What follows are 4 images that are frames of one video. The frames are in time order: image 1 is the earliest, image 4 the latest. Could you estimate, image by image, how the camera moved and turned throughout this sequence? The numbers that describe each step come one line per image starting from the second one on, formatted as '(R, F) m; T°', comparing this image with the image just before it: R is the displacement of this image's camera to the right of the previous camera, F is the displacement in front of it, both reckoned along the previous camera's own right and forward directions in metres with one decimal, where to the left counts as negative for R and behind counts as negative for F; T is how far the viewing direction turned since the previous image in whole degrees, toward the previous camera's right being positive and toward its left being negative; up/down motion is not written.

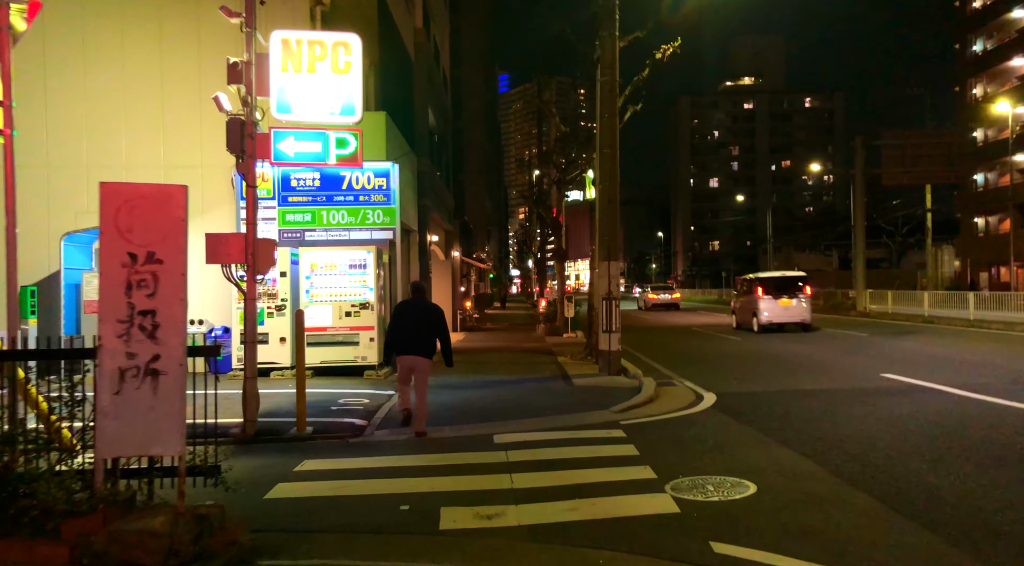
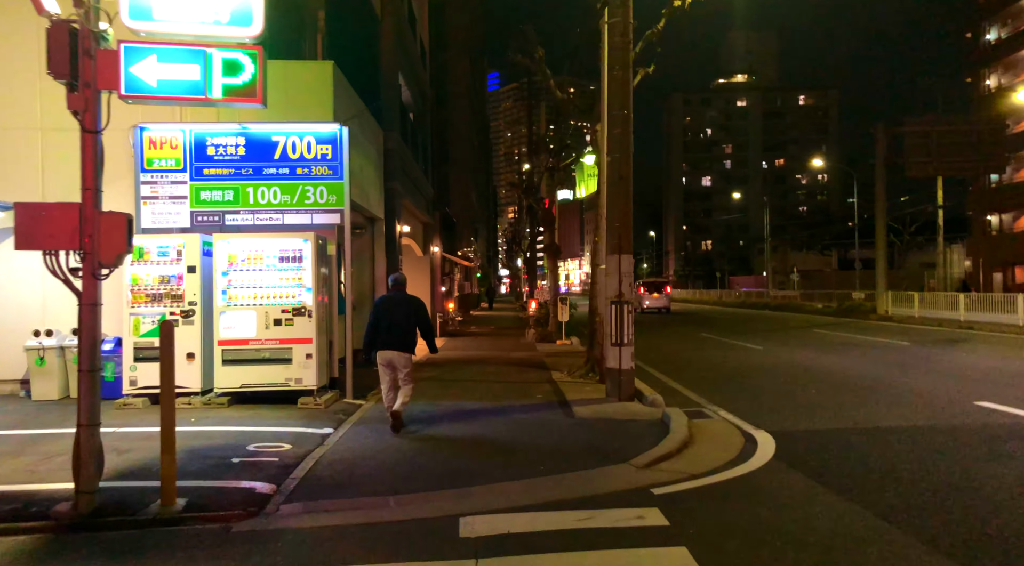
(+0.1, +3.5) m; +1°
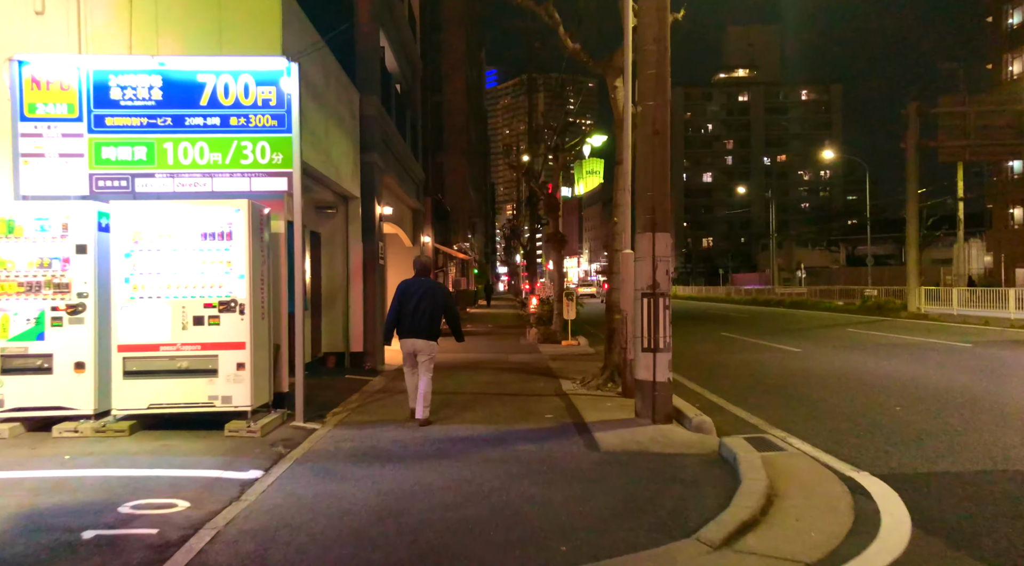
(0.0, +2.8) m; 0°
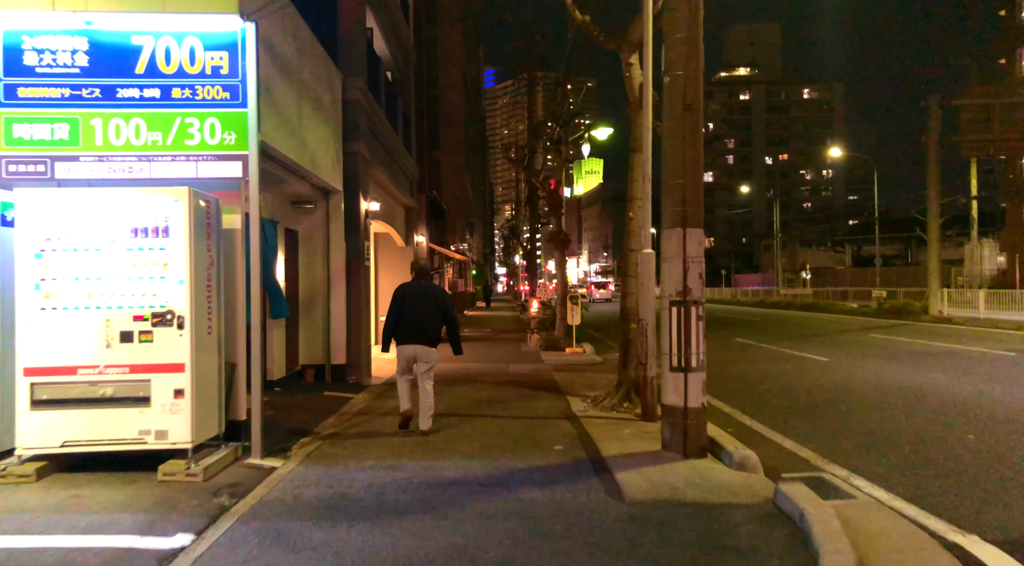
(0.0, +1.6) m; 0°
